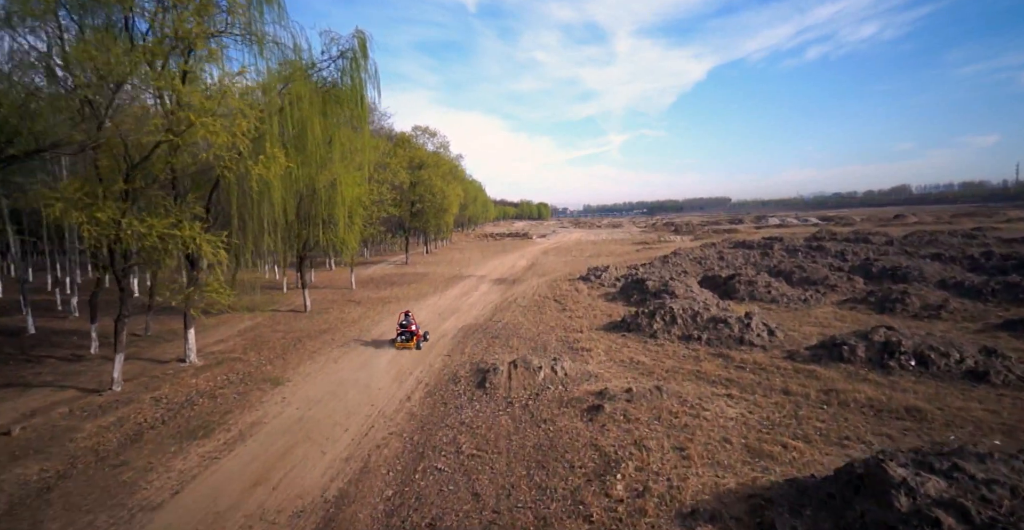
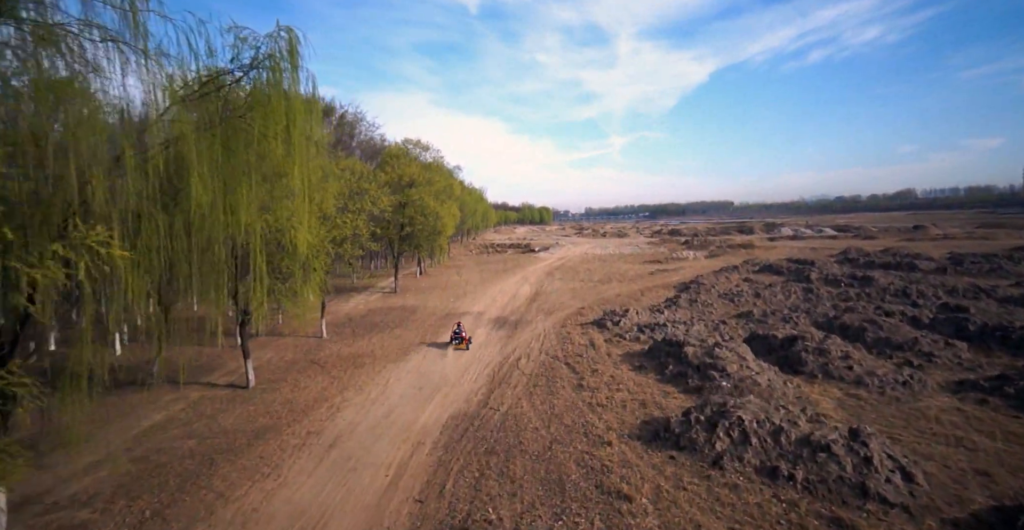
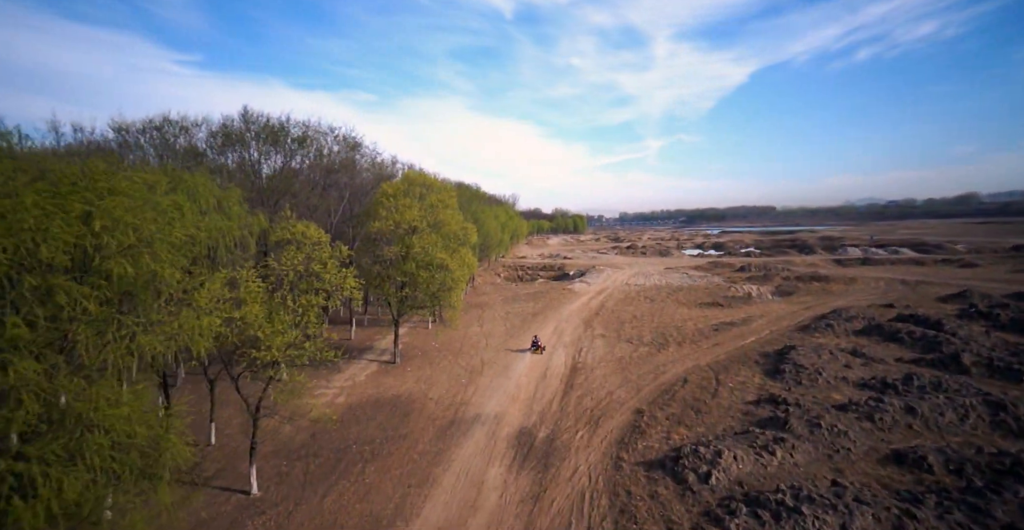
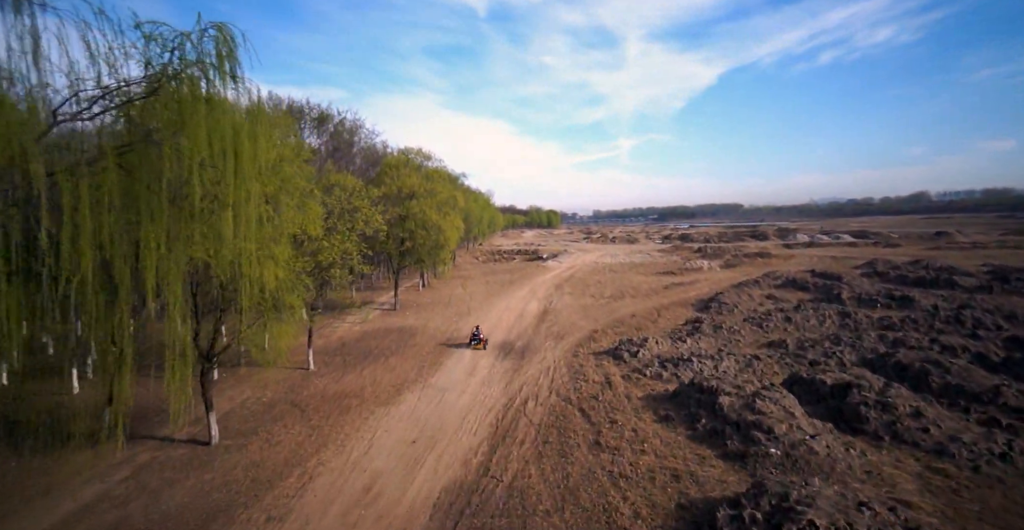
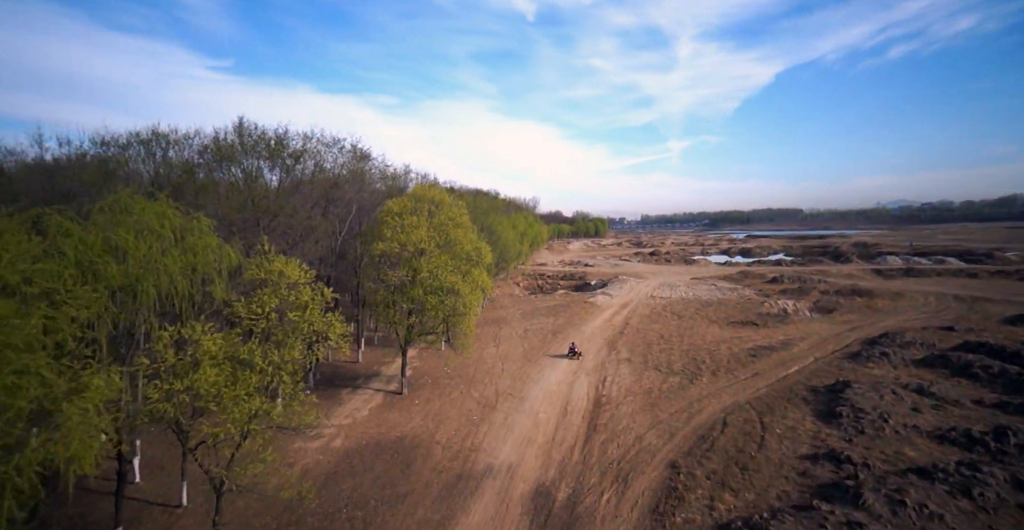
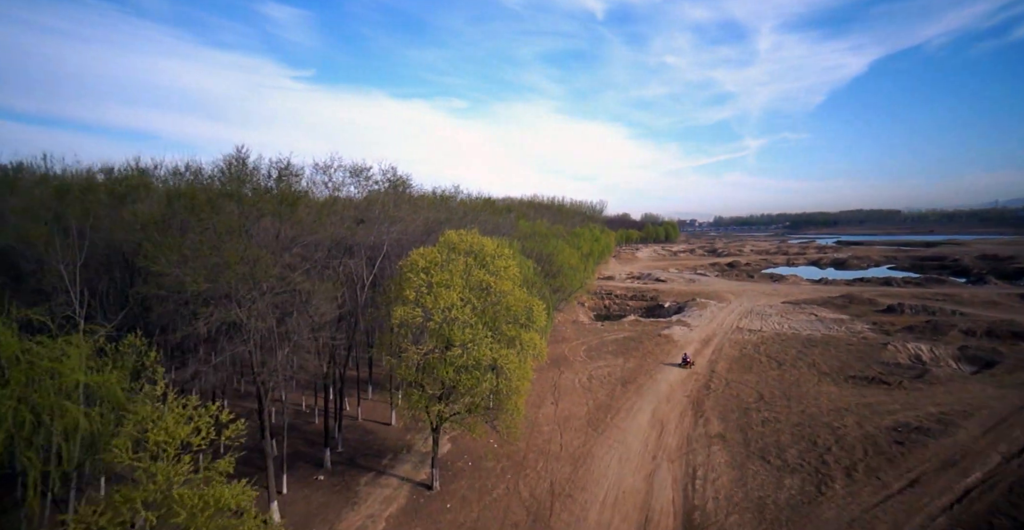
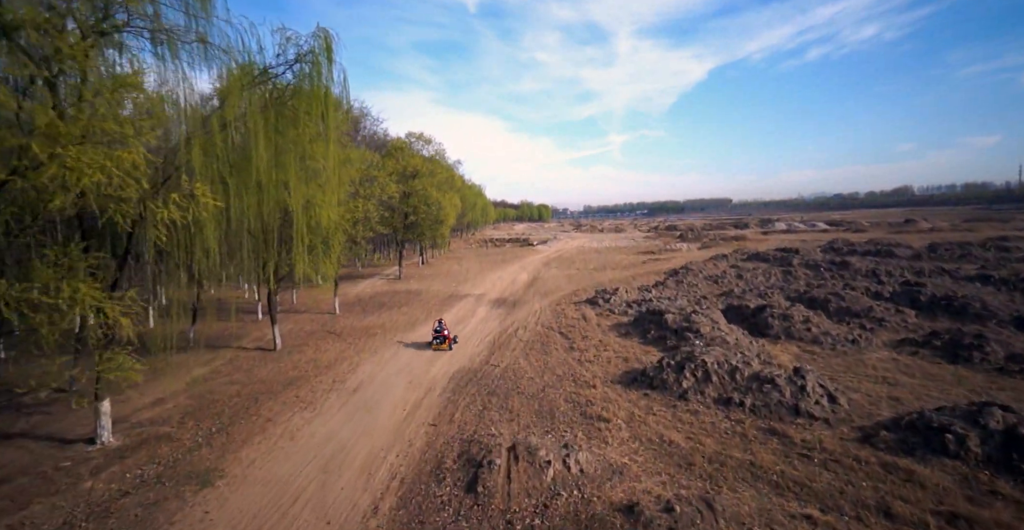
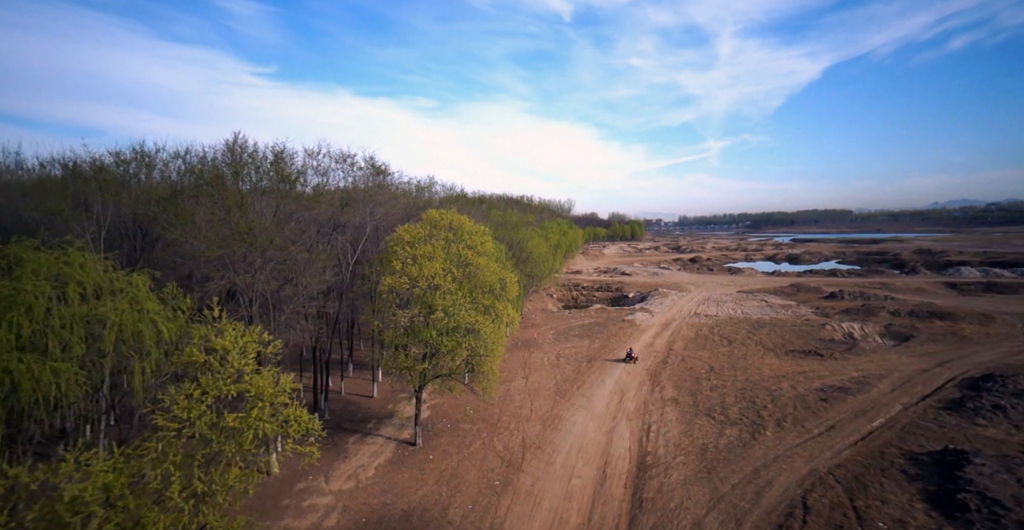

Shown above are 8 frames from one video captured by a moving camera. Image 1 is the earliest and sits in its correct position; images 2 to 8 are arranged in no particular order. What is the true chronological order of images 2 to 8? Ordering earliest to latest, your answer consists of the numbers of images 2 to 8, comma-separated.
7, 2, 4, 3, 5, 8, 6
